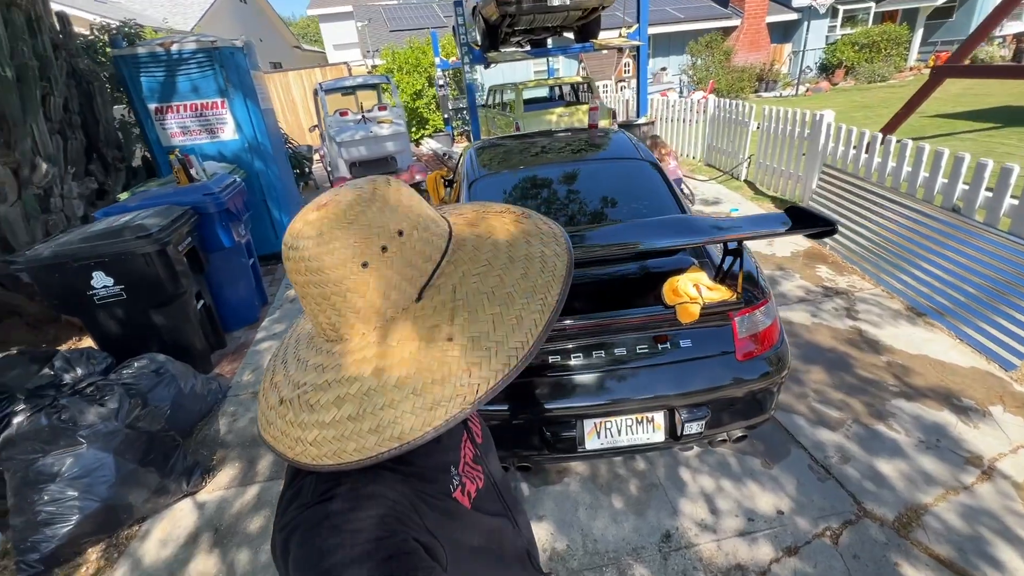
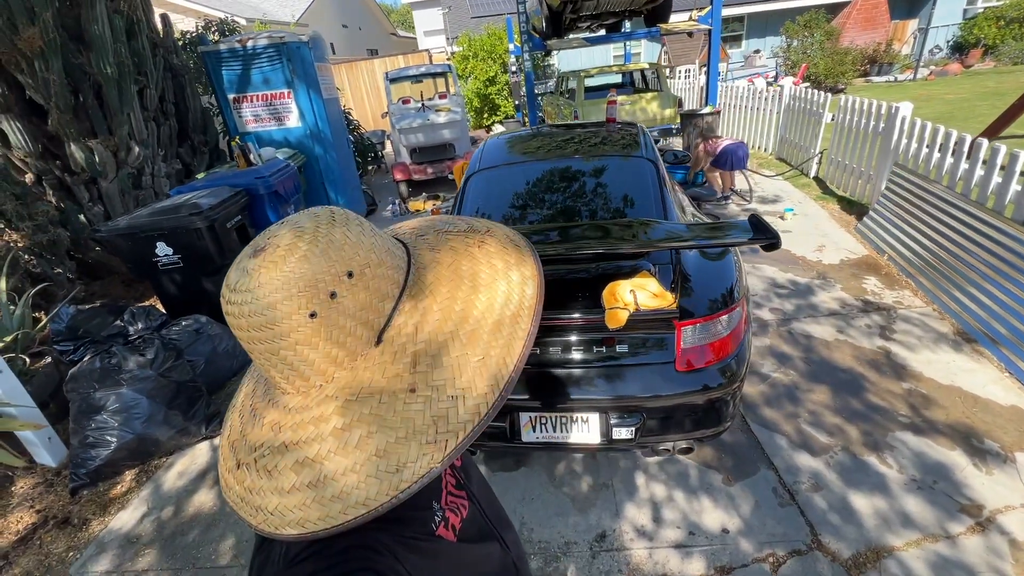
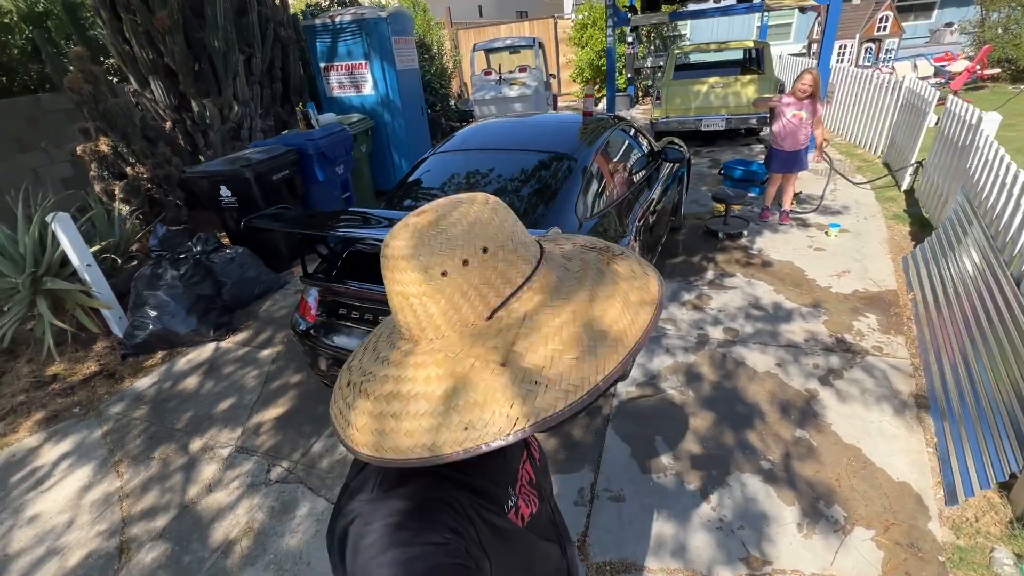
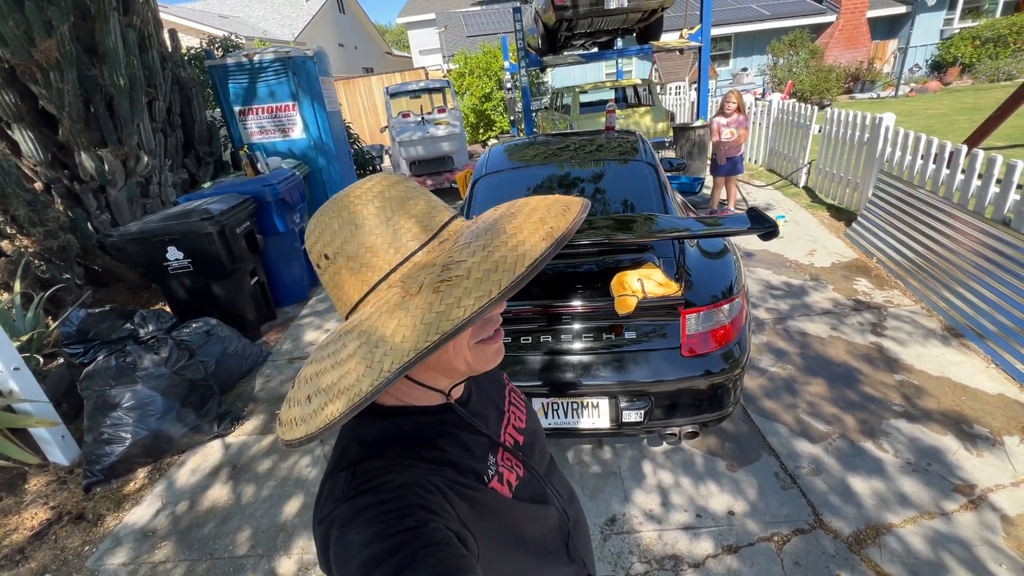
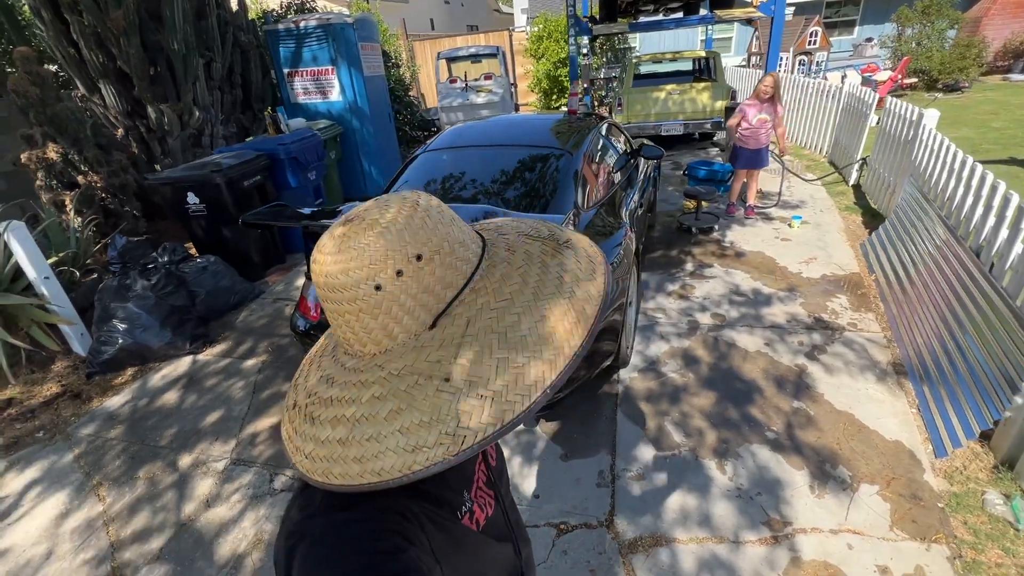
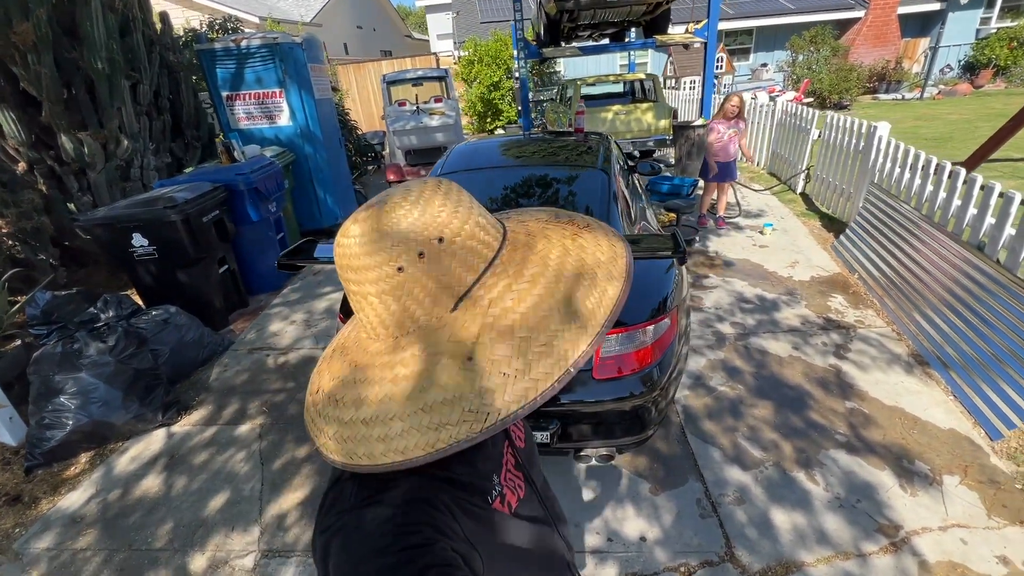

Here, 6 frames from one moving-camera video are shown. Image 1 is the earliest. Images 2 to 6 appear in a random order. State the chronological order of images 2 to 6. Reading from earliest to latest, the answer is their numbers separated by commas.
2, 4, 6, 5, 3
